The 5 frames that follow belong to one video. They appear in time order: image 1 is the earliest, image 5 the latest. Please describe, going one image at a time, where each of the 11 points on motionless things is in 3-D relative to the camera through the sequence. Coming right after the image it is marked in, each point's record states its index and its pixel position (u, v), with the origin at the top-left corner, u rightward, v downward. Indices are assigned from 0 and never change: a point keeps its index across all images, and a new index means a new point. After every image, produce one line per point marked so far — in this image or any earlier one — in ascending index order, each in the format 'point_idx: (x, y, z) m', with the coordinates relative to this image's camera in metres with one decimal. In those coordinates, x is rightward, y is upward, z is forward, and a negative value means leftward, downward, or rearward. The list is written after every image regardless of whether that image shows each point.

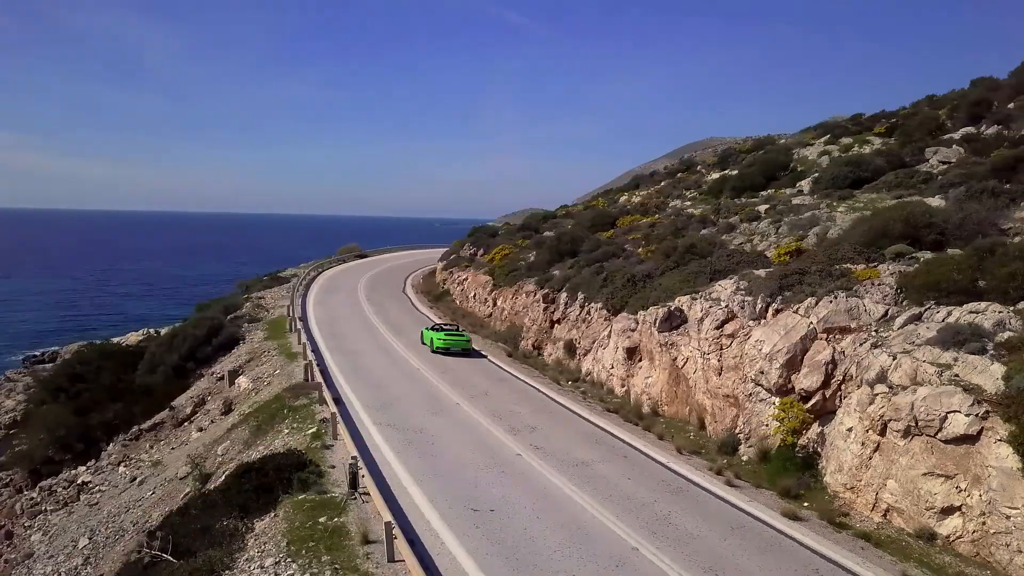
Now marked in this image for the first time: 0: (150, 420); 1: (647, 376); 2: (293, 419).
0: (-7.0, -2.6, +16.3) m
1: (+2.0, -1.3, +12.9) m
2: (-2.8, -1.7, +10.8) m
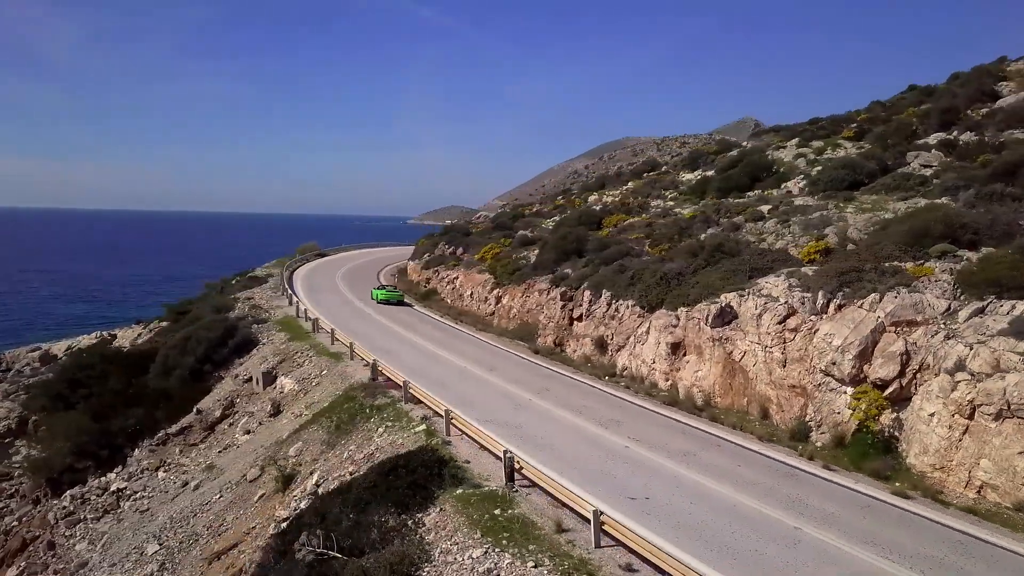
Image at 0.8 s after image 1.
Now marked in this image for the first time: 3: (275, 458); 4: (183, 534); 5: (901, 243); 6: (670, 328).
0: (-6.4, -2.6, +16.0) m
1: (+2.9, -1.3, +13.5) m
2: (-1.7, -1.7, +11.0) m
3: (-3.4, -2.5, +12.2) m
4: (-4.6, -3.5, +11.9) m
5: (+5.8, +0.7, +12.5) m
6: (+2.7, -0.7, +14.4) m
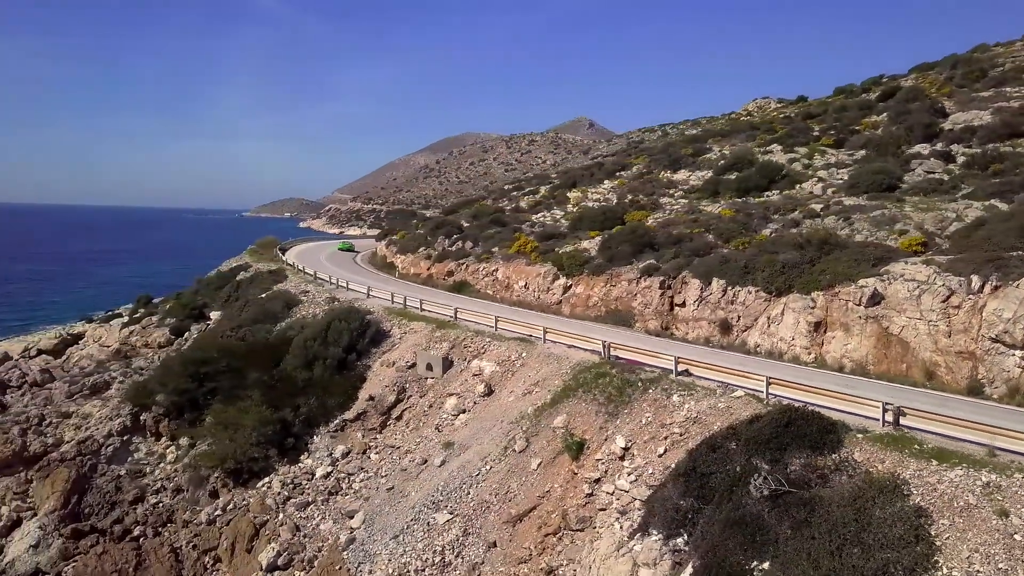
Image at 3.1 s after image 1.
0: (-3.2, -2.4, +16.7) m
1: (+6.4, -1.1, +16.1) m
2: (+2.4, -1.5, +12.7) m
3: (+0.4, -2.3, +13.5) m
4: (-0.7, -3.3, +13.0) m
5: (+9.4, +1.0, +15.6) m
6: (+6.0, -0.4, +16.8) m
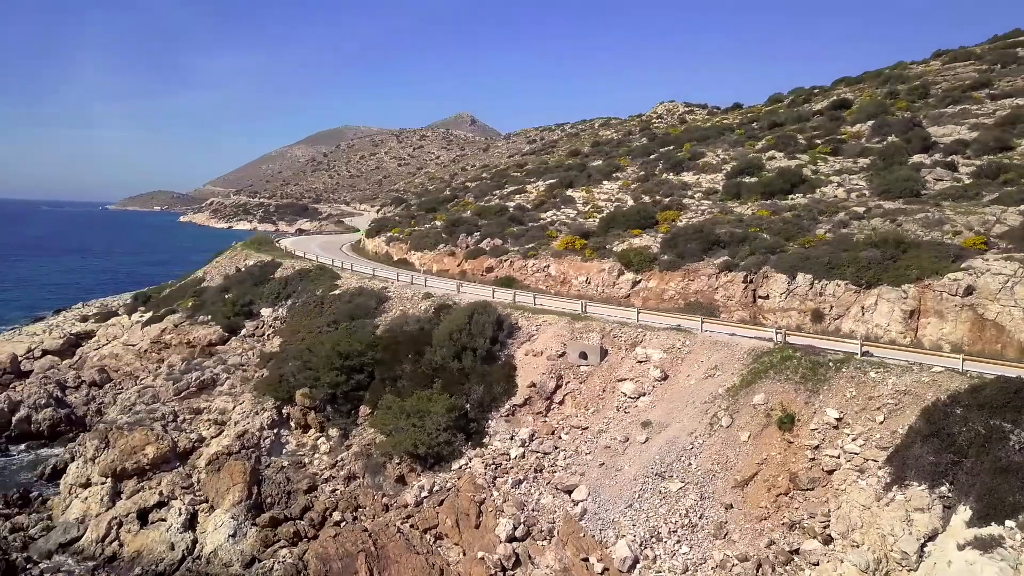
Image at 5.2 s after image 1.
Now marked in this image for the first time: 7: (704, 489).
0: (0.0, -2.3, +18.0) m
1: (+9.6, -0.9, +18.8) m
2: (+6.2, -1.4, +14.9) m
3: (+4.1, -2.2, +15.4) m
4: (+3.1, -3.2, +14.7) m
5: (+12.6, +1.1, +18.8) m
6: (+9.1, -0.3, +19.5) m
7: (+3.2, -3.4, +14.4) m
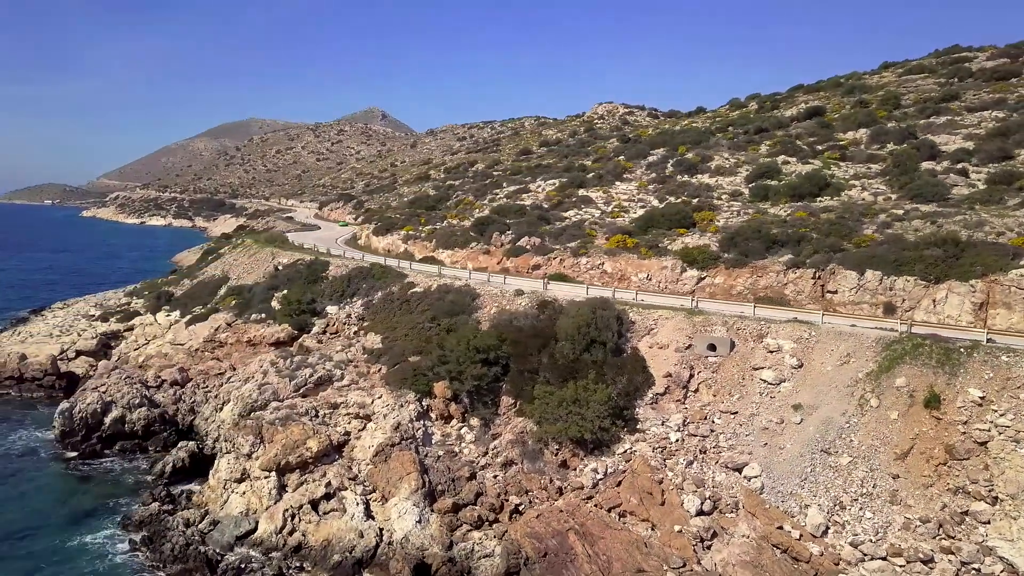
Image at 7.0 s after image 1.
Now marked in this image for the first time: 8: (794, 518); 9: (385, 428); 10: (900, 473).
0: (+3.3, -2.3, +19.4) m
1: (+12.6, -0.8, +21.4) m
2: (+9.7, -1.3, +17.0) m
3: (+7.6, -2.1, +17.3) m
4: (+6.7, -3.2, +16.5) m
5: (+15.6, +1.3, +21.7) m
6: (+12.0, -0.1, +22.0) m
7: (+6.9, -3.4, +16.2) m
8: (+5.2, -4.3, +15.6) m
9: (-2.9, -3.2, +18.9) m
10: (+7.4, -3.5, +15.9) m
